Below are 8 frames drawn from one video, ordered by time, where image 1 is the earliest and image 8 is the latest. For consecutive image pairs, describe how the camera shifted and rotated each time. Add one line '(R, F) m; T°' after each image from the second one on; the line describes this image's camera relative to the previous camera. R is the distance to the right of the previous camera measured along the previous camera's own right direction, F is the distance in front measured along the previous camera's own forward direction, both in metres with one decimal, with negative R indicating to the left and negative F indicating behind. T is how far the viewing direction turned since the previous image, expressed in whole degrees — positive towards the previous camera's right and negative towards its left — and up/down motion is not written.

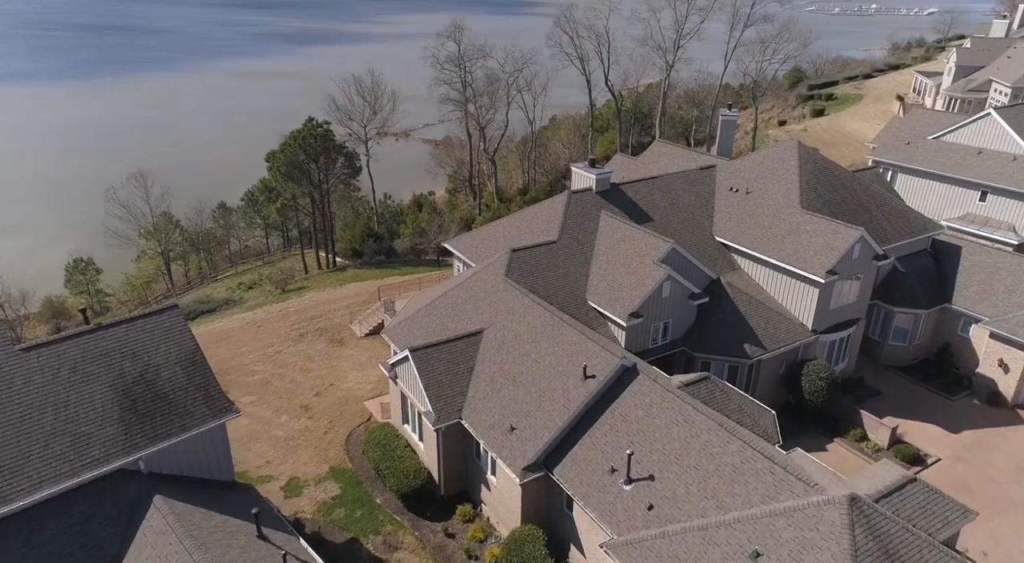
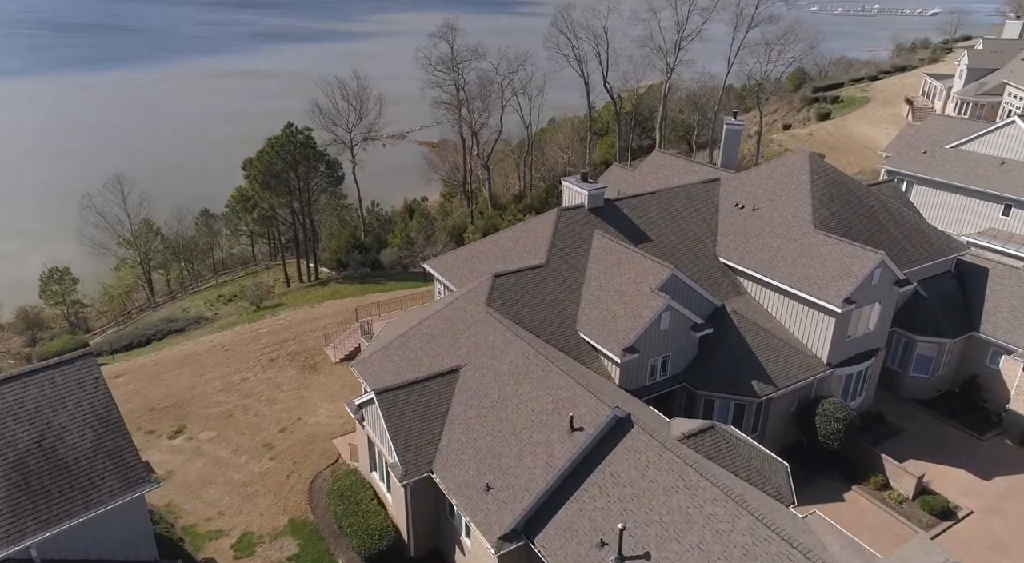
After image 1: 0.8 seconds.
(+0.5, +2.2) m; 0°
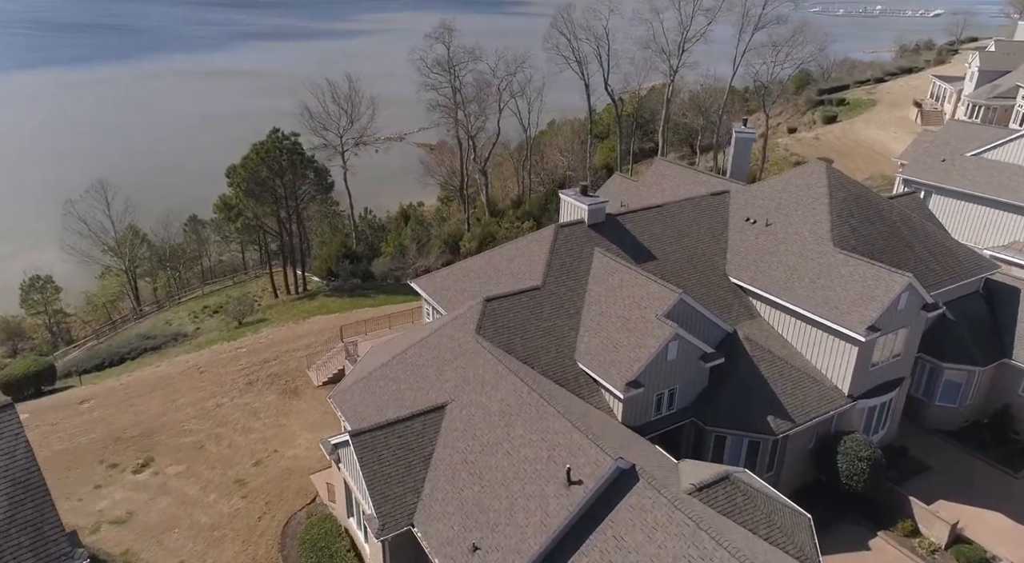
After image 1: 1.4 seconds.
(+0.2, +1.7) m; 0°
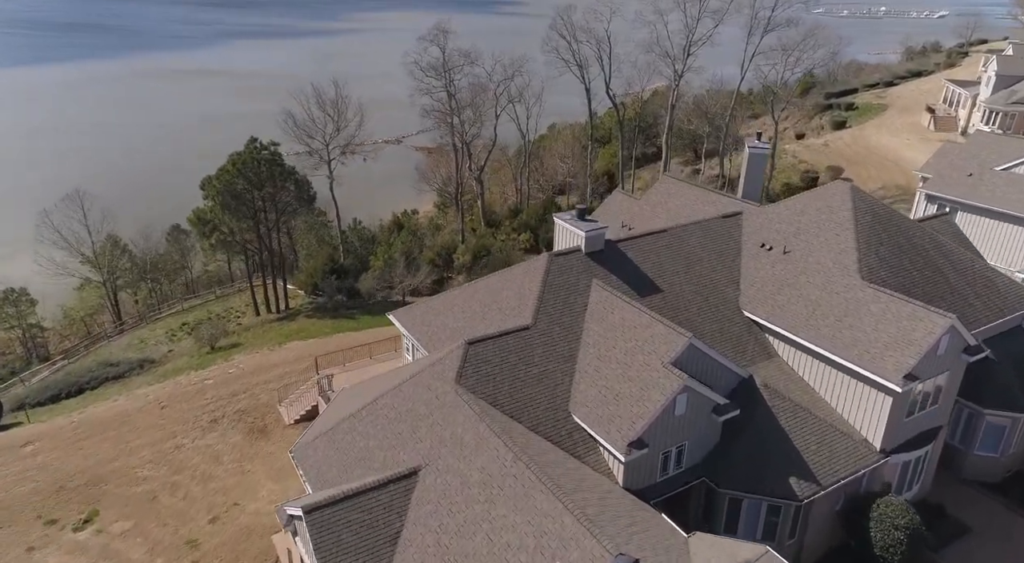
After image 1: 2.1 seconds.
(+0.3, +2.3) m; 0°
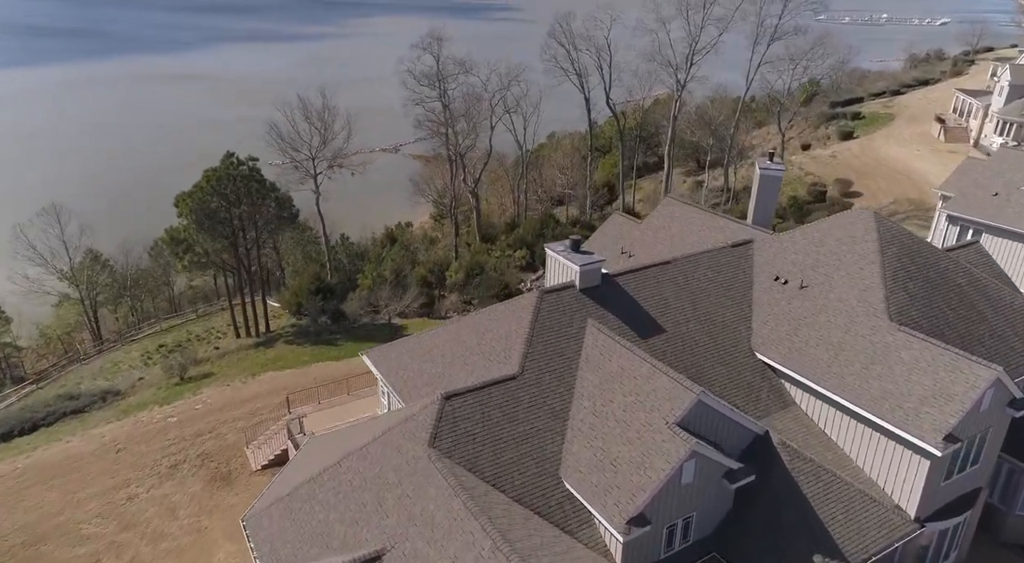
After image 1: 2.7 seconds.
(+0.3, +2.0) m; 0°
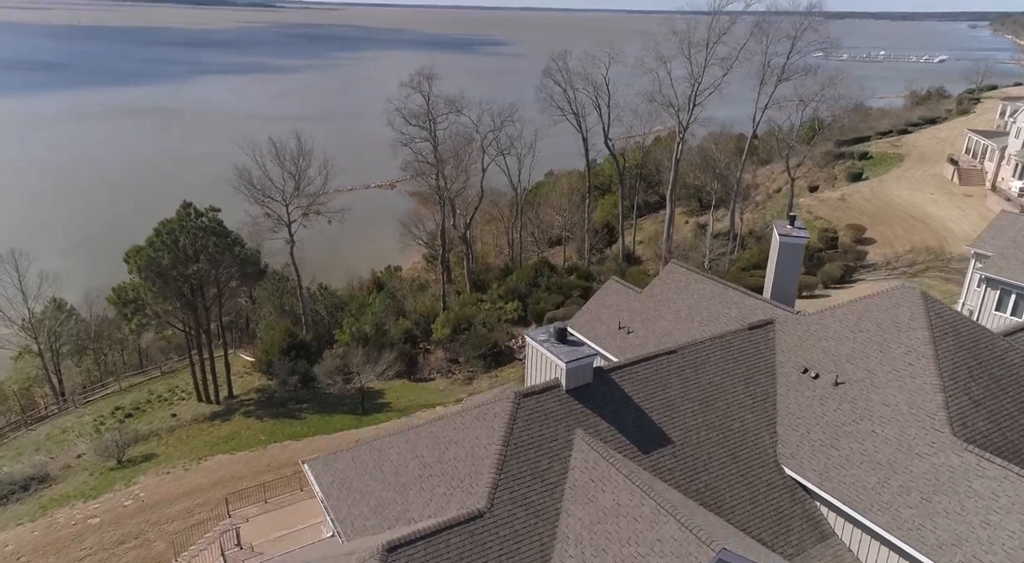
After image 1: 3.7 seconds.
(+0.5, +3.1) m; 0°
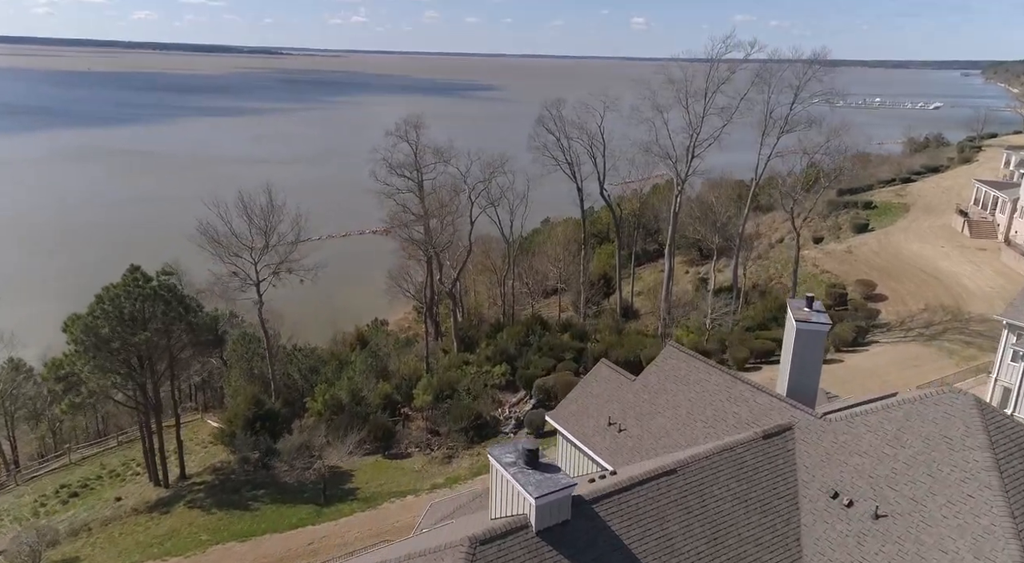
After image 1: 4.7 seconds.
(+0.6, +2.7) m; 0°
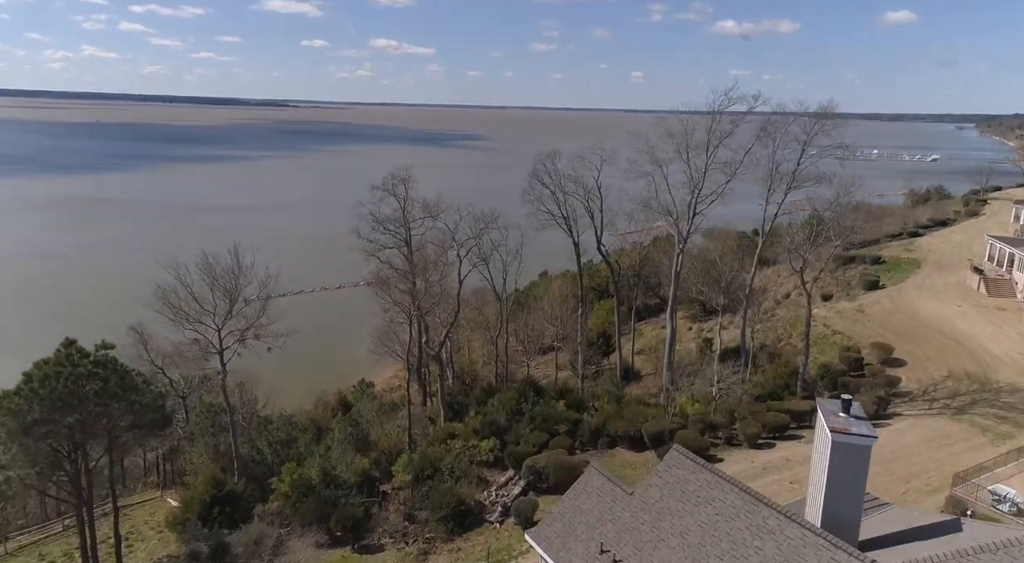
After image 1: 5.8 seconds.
(+0.6, +2.9) m; 0°
